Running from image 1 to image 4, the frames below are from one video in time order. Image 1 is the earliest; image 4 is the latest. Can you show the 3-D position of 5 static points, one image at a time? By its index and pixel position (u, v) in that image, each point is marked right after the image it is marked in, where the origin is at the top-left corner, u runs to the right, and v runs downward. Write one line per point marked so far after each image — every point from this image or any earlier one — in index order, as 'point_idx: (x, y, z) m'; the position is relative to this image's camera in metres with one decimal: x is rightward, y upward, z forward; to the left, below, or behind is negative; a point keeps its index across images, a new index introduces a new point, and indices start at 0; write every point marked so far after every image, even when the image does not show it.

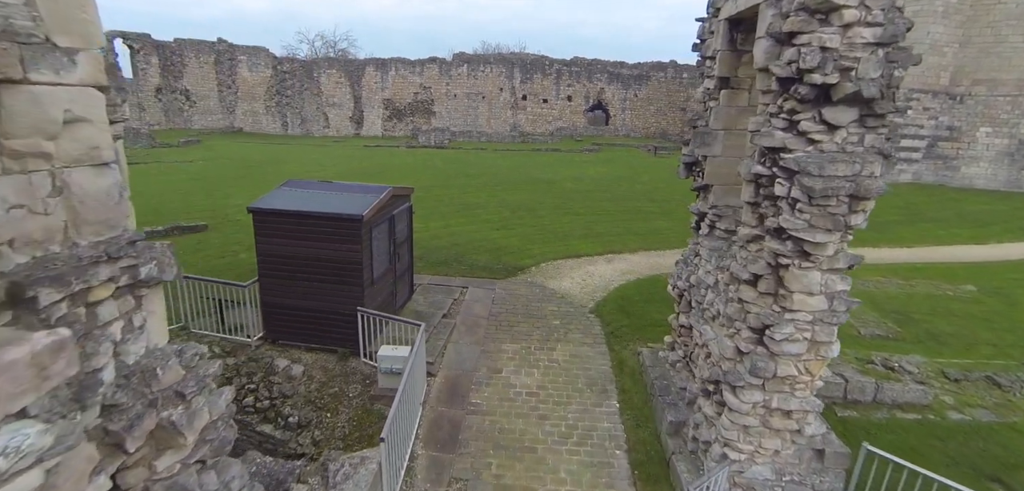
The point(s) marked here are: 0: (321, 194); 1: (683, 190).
0: (-2.3, +0.6, +5.5) m
1: (+5.5, +1.7, +14.9) m
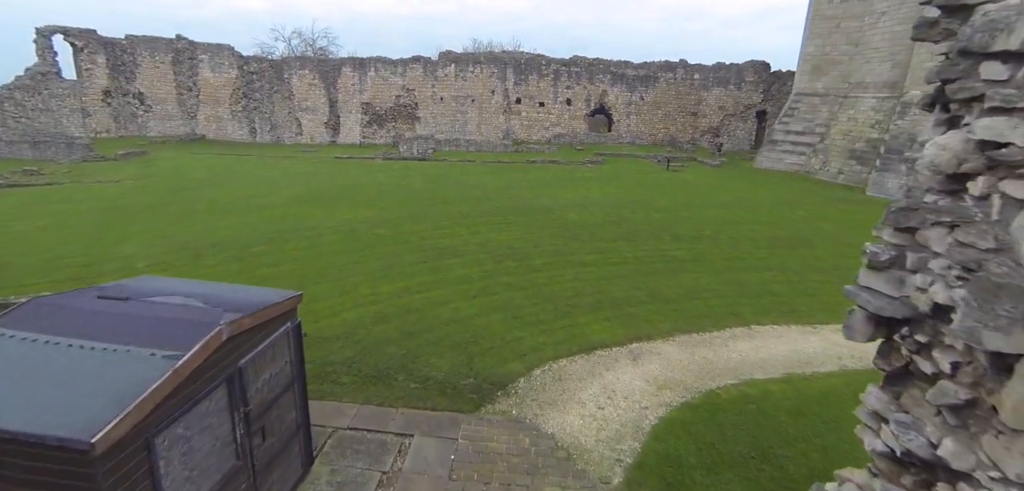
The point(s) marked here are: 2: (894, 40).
0: (-2.5, -0.6, +2.6) m
1: (+5.2, +0.6, +12.0) m
2: (+14.3, +7.7, +17.2) m
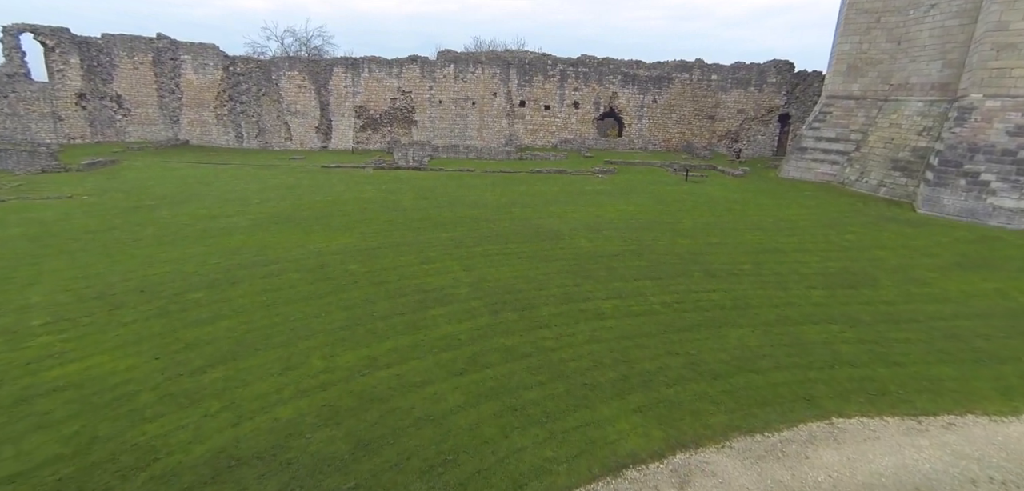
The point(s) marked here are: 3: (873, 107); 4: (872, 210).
0: (-2.6, -1.3, +0.8) m
1: (+5.2, -0.2, +10.1) m
2: (+14.4, +6.9, +15.3) m
3: (+13.7, +5.3, +17.4) m
4: (+10.7, +1.1, +13.7) m
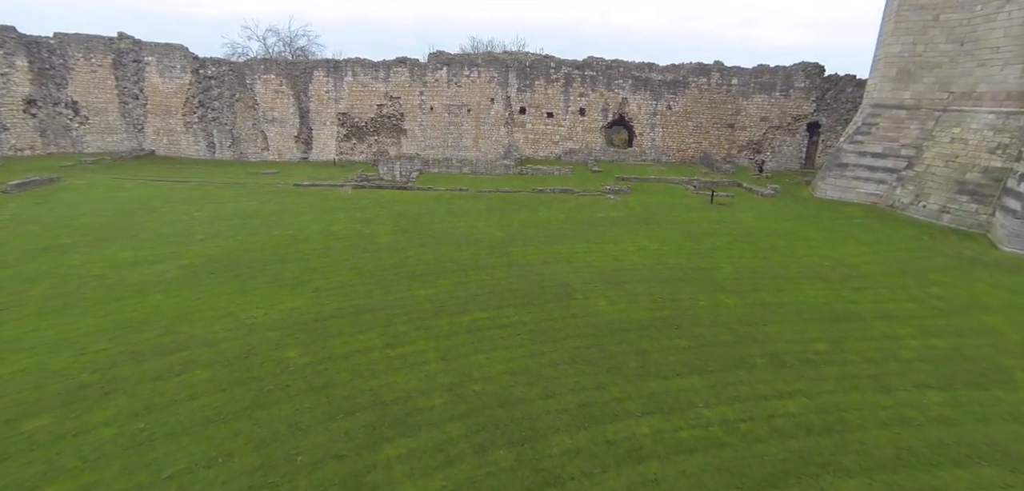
0: (-2.7, -2.4, -1.6) m
1: (+5.1, -1.3, +7.7) m
2: (+14.3, +5.8, +12.8) m
3: (+13.6, +4.2, +15.0) m
4: (+10.7, 0.0, +11.3) m
